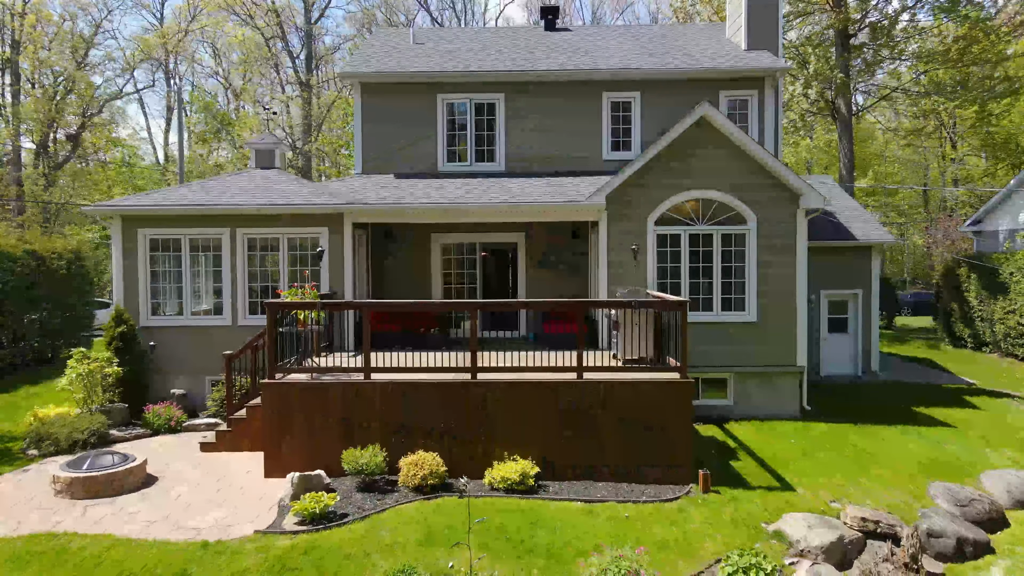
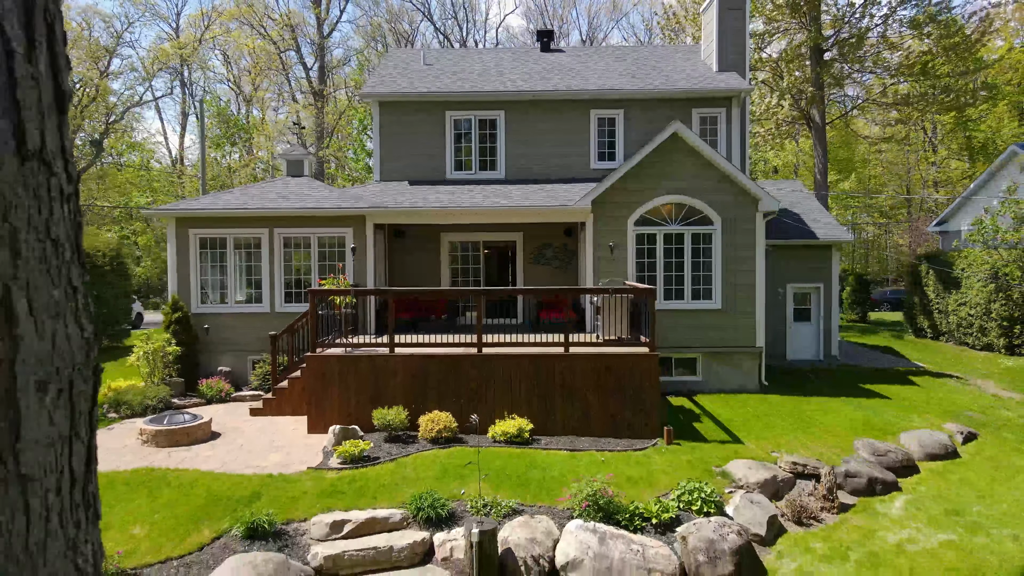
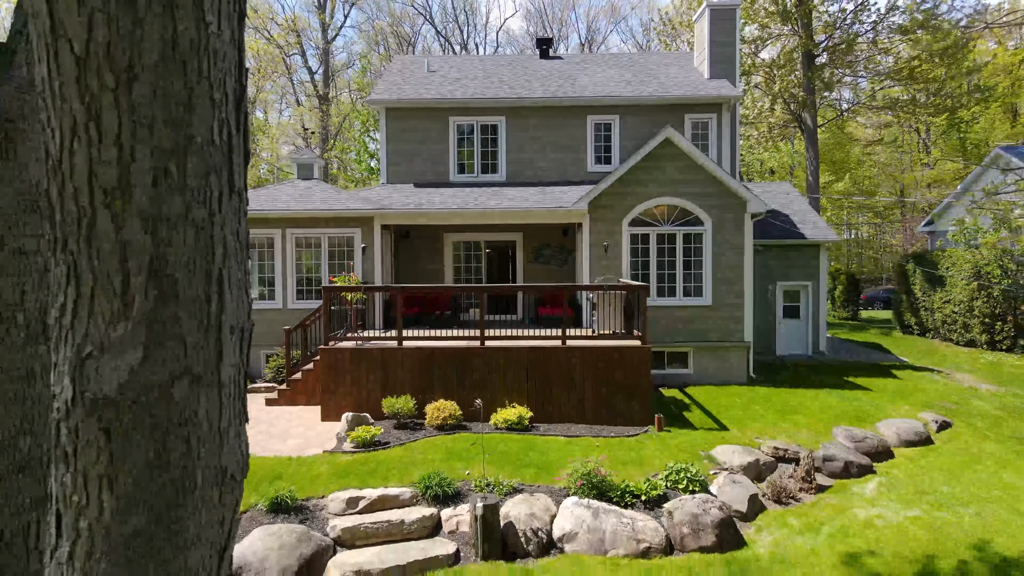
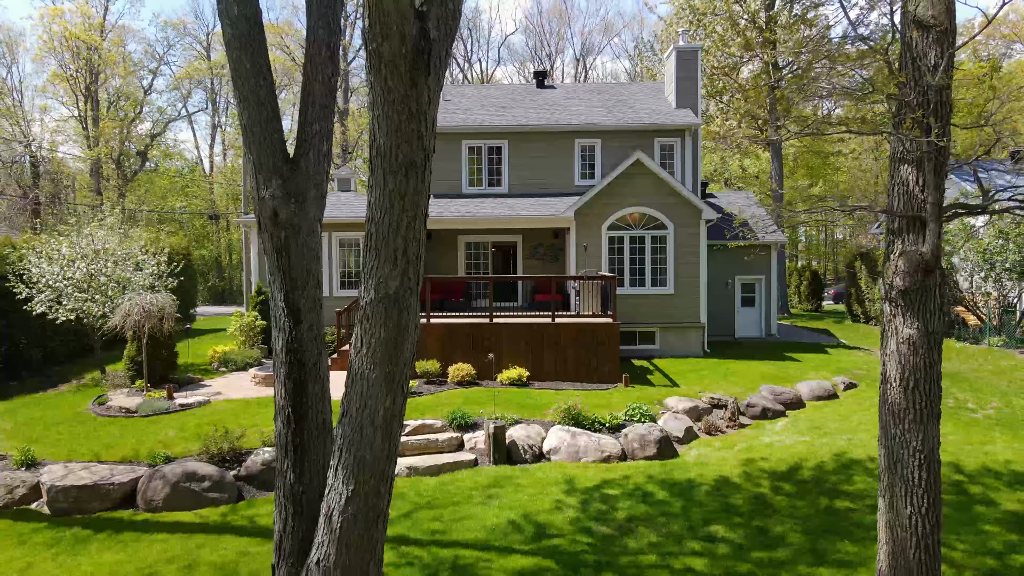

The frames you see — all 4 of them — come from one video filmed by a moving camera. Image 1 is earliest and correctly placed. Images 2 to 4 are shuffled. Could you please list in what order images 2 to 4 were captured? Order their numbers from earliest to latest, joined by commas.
2, 3, 4
